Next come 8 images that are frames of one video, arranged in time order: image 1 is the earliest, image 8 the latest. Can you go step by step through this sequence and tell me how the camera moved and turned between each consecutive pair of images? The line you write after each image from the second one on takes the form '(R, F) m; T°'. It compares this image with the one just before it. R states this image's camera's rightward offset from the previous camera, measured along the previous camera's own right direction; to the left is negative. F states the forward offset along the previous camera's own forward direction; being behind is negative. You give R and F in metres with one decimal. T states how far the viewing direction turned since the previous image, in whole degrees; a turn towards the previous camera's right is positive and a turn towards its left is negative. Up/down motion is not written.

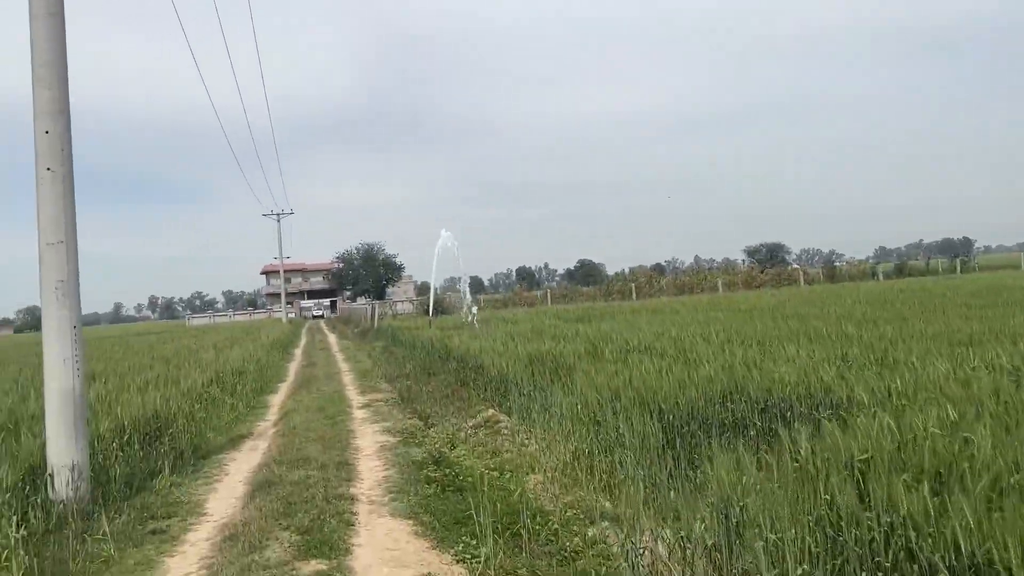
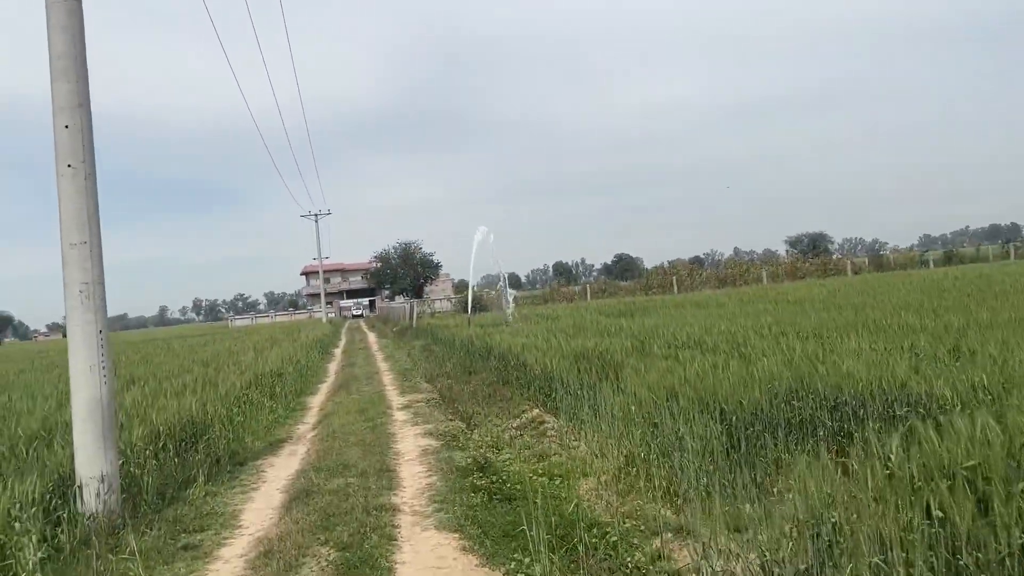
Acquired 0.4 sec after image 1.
(-0.1, +0.3) m; -3°
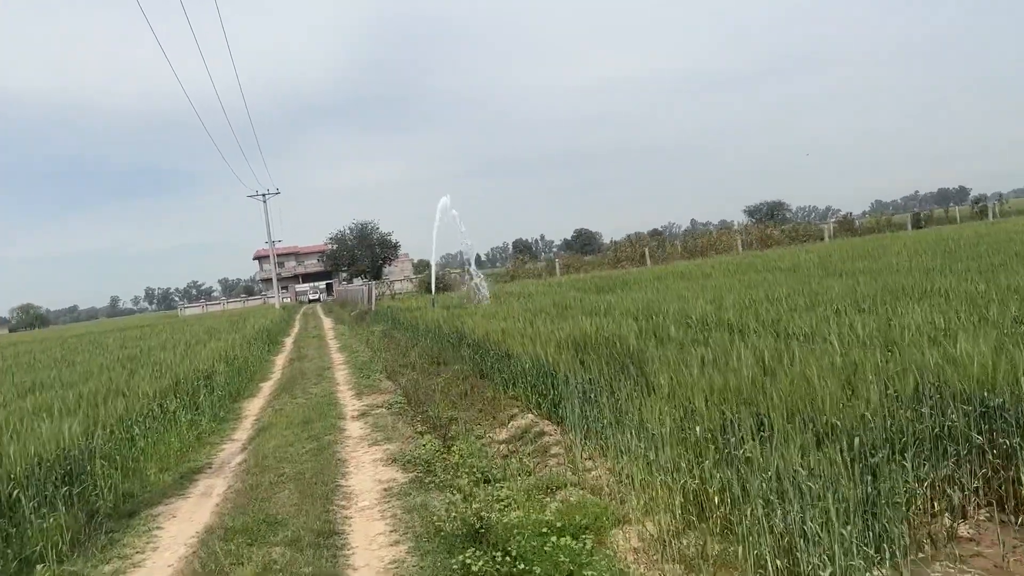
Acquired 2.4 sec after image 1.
(-0.2, +1.7) m; +3°
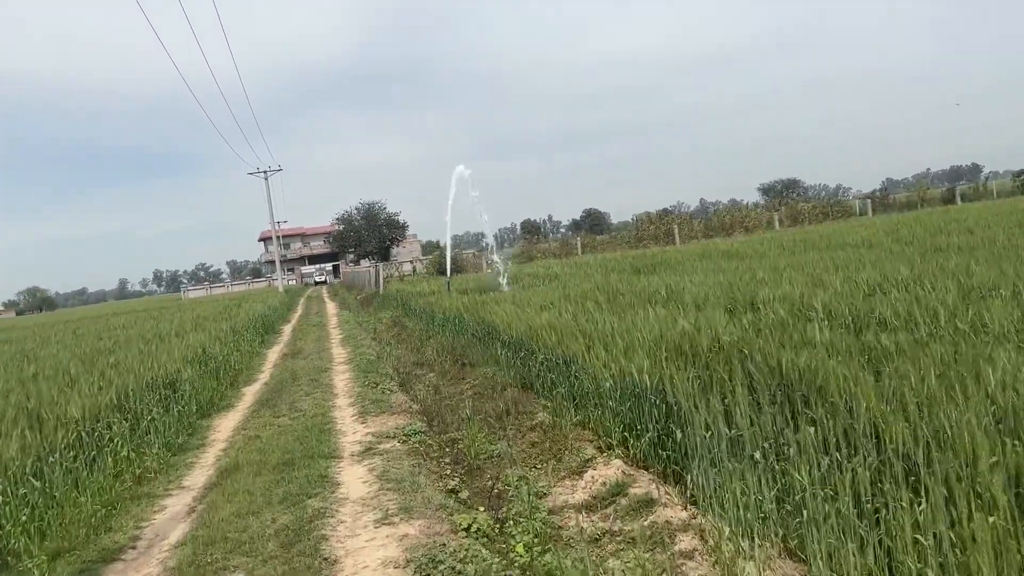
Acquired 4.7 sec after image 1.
(-0.3, +2.1) m; -1°
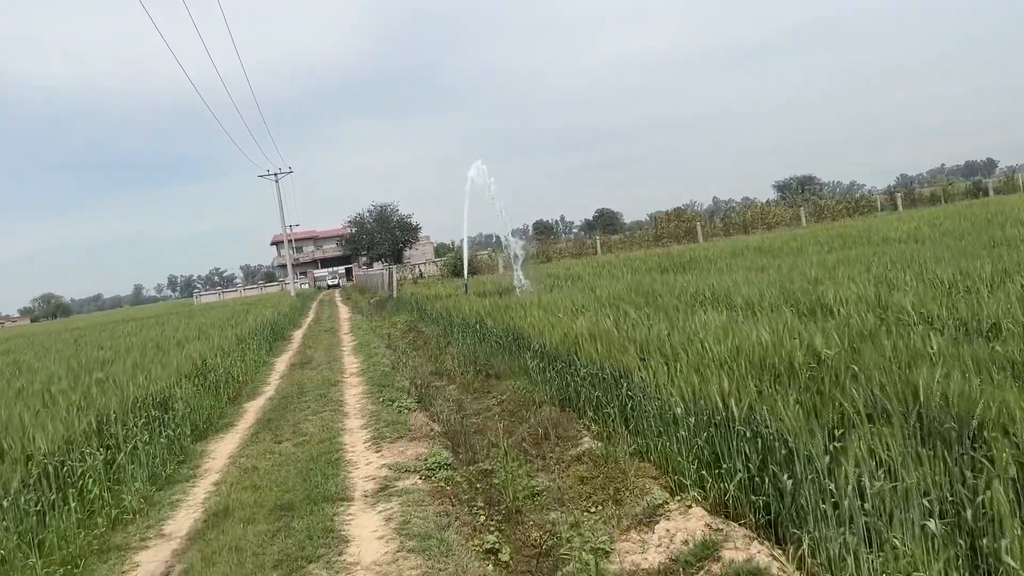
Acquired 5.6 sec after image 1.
(-0.1, +0.8) m; -1°
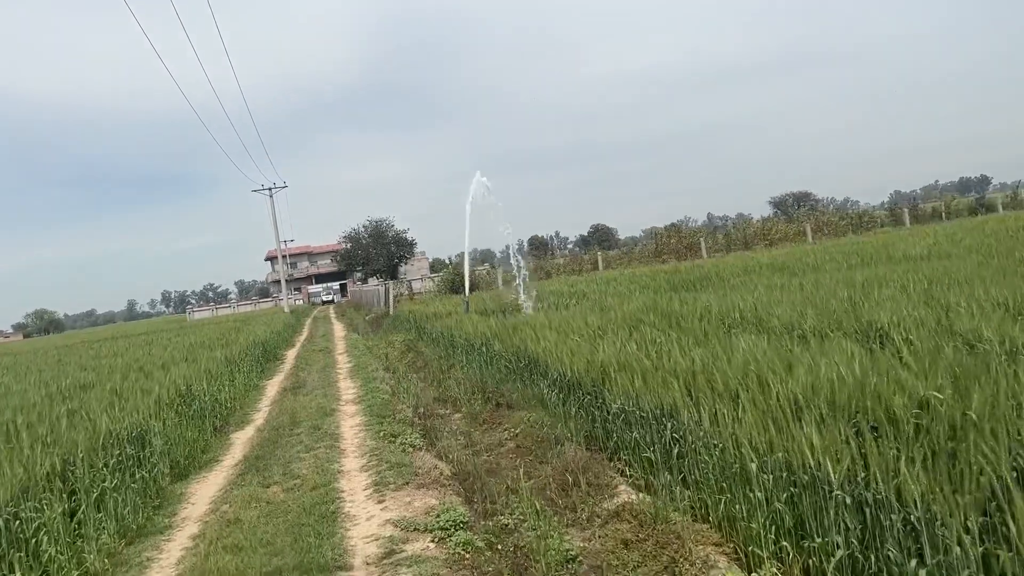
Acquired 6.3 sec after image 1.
(-0.1, +0.6) m; 0°
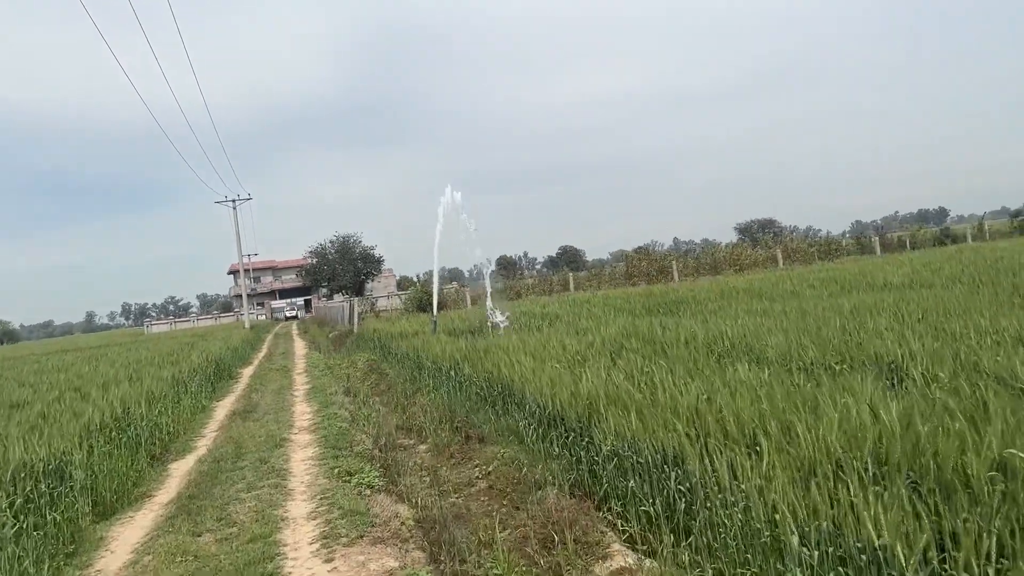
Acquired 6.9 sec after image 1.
(-0.1, +0.6) m; +2°
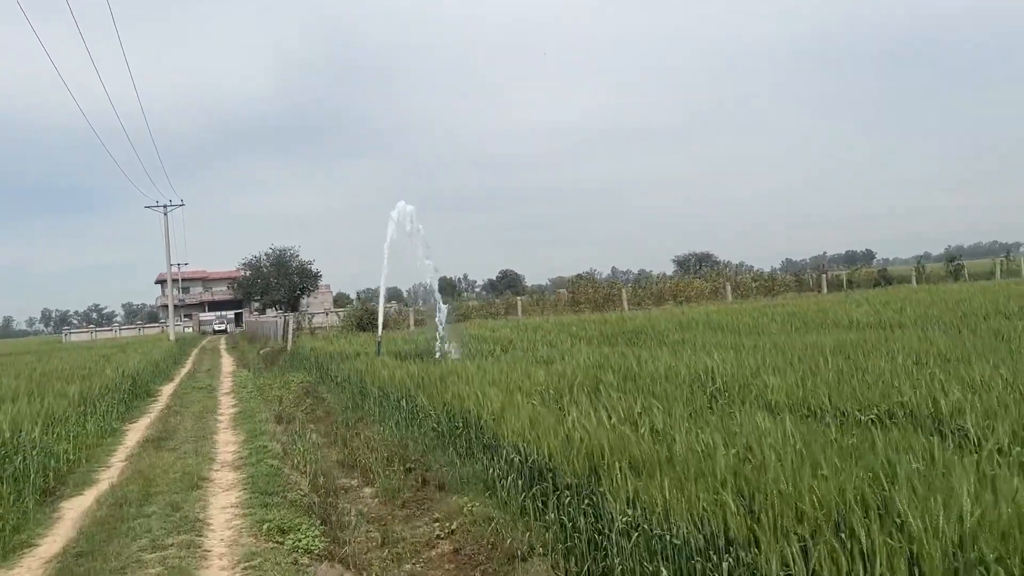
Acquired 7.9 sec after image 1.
(-0.2, +0.9) m; +4°
